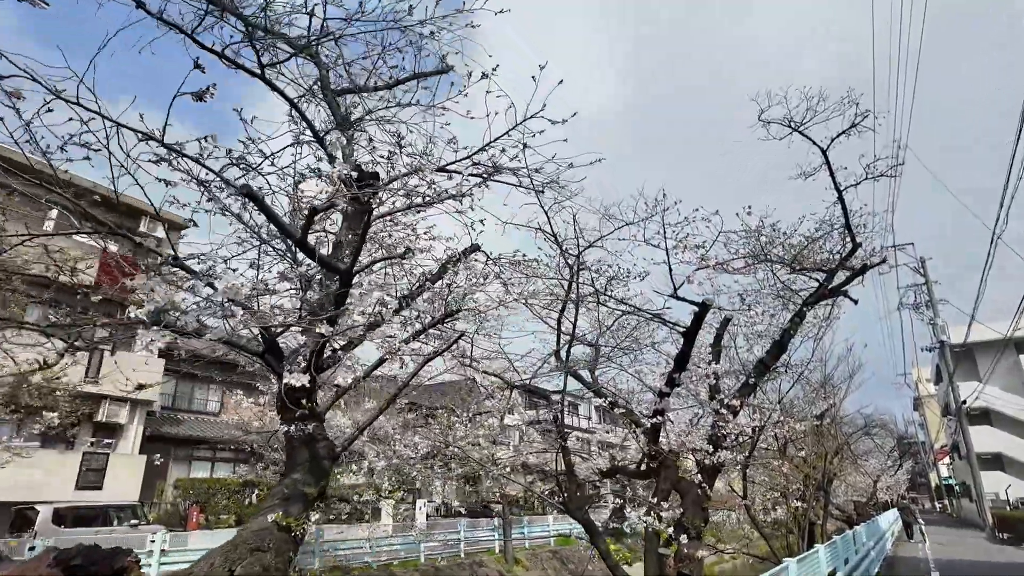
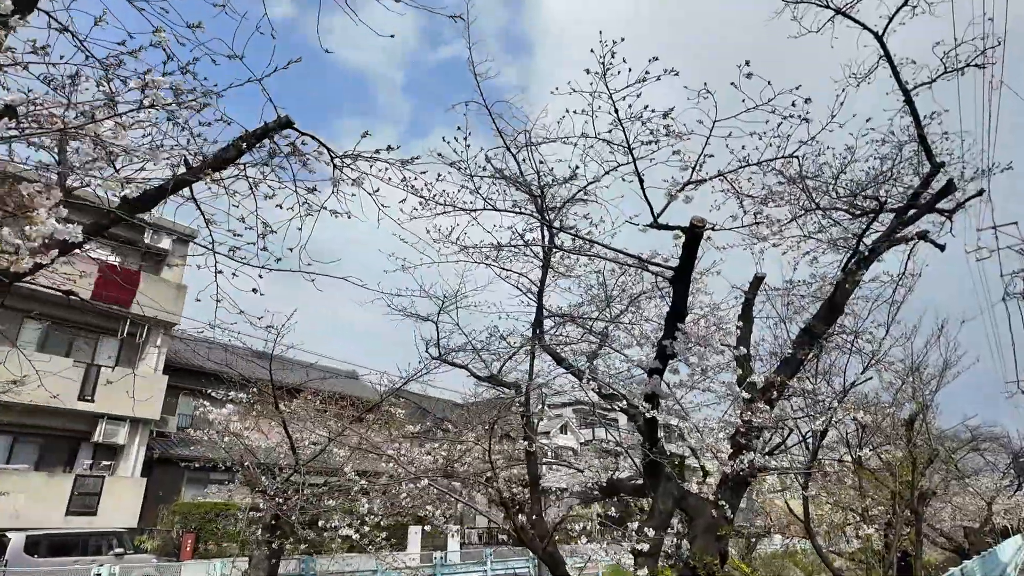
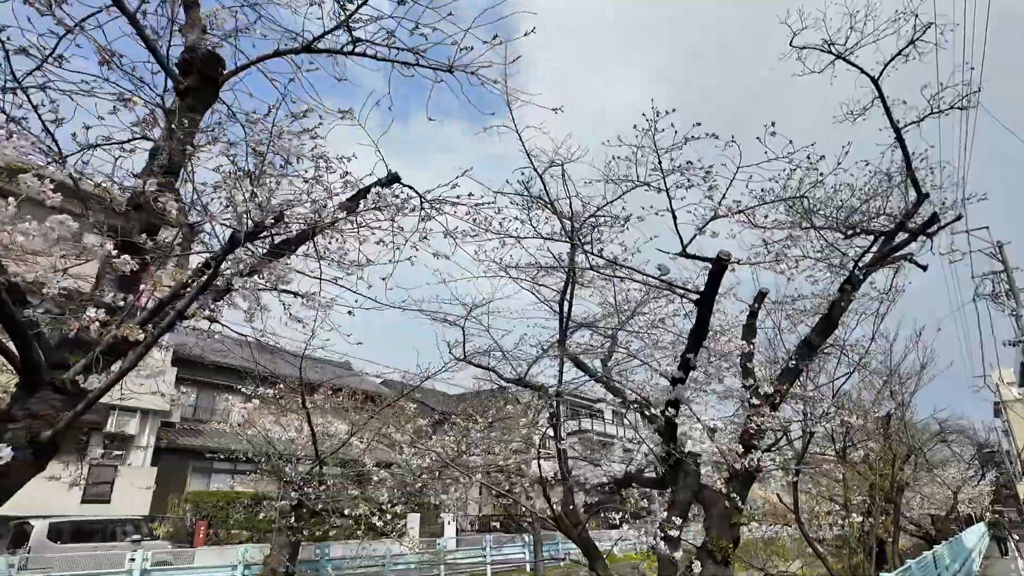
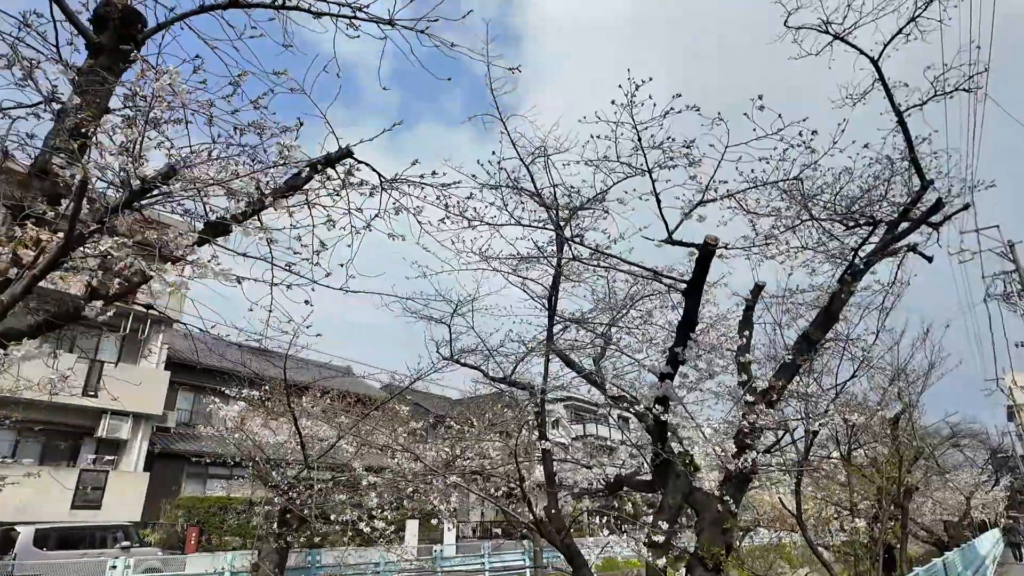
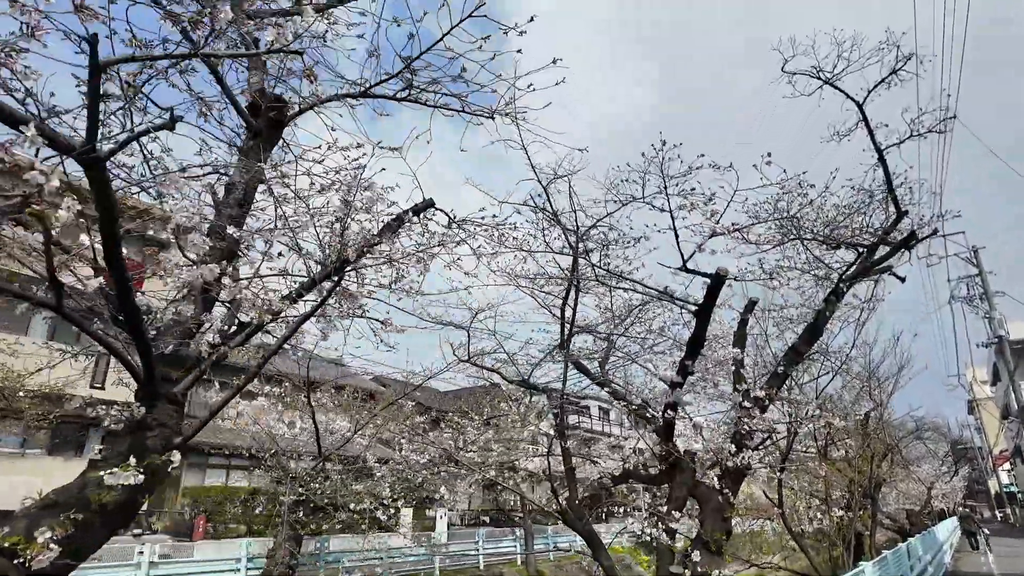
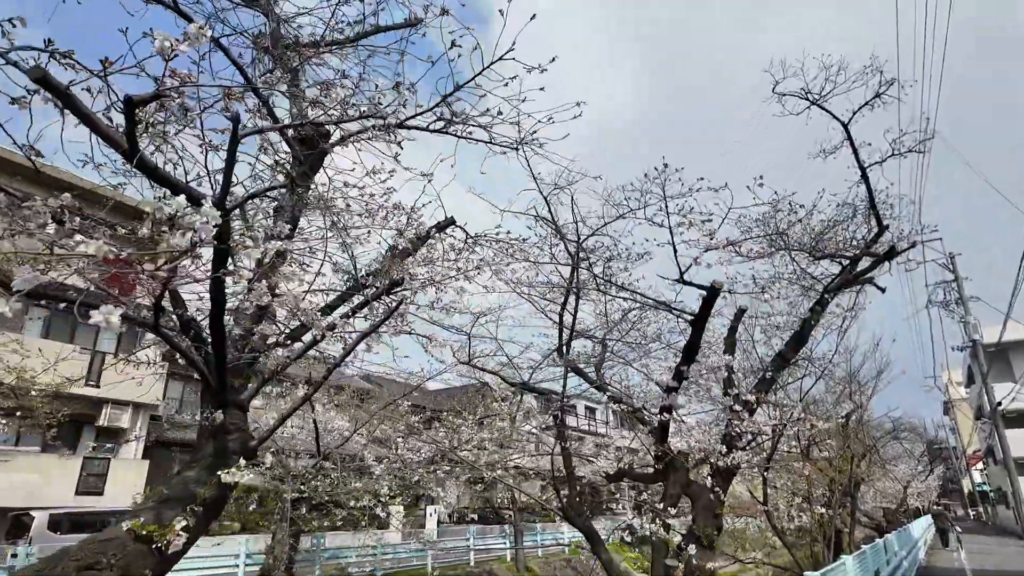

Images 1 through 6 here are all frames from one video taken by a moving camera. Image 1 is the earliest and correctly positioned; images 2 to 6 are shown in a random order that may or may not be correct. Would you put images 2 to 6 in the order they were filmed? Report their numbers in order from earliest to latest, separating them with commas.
6, 5, 3, 4, 2
